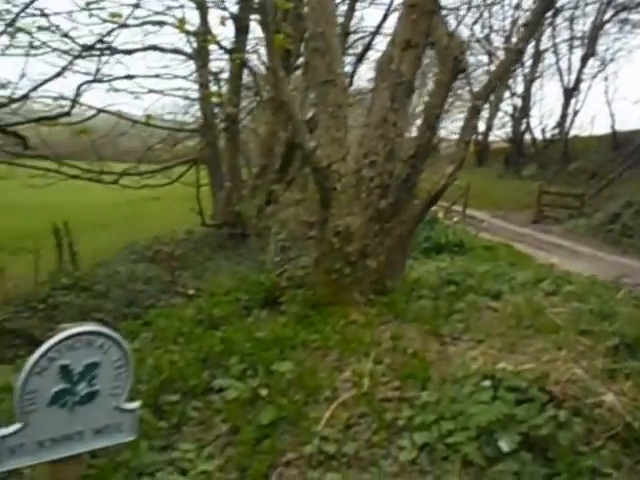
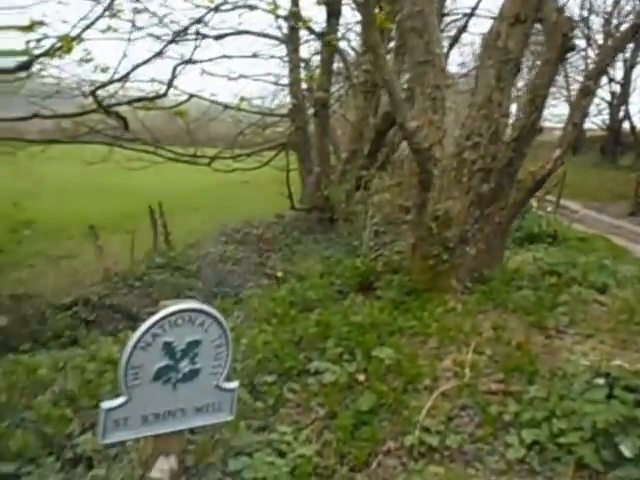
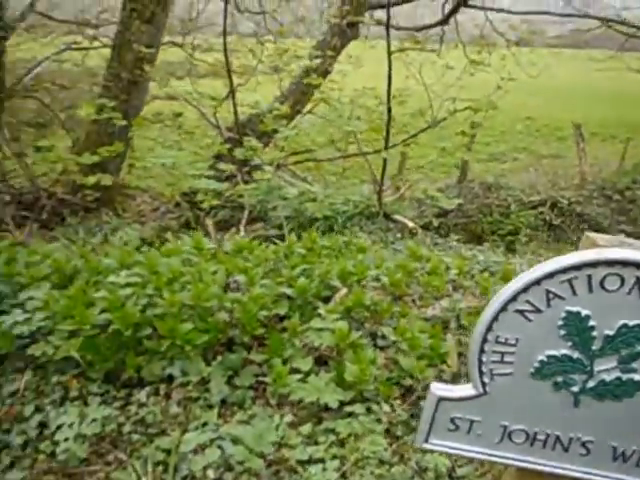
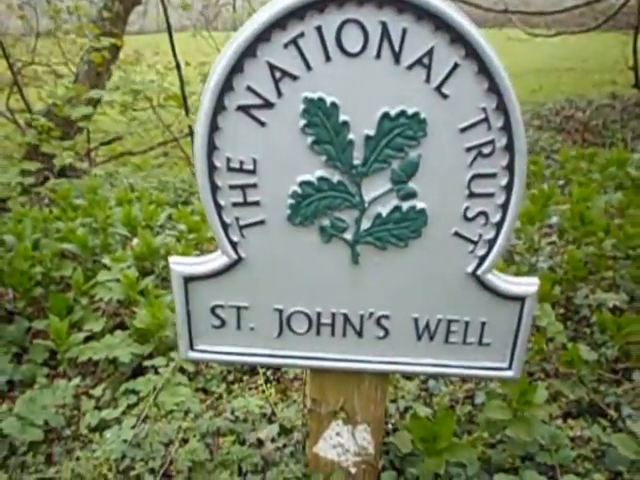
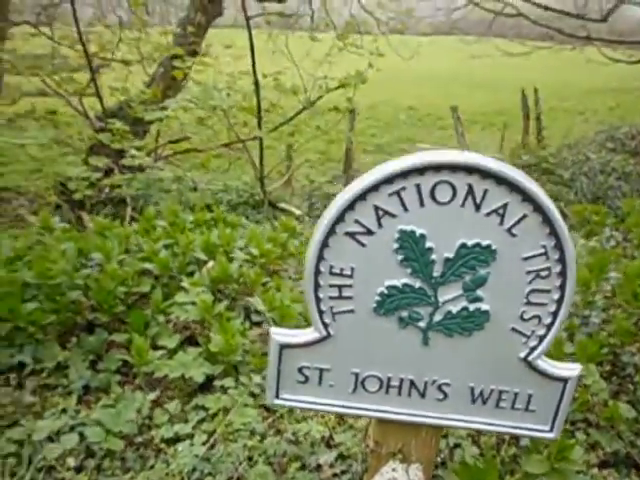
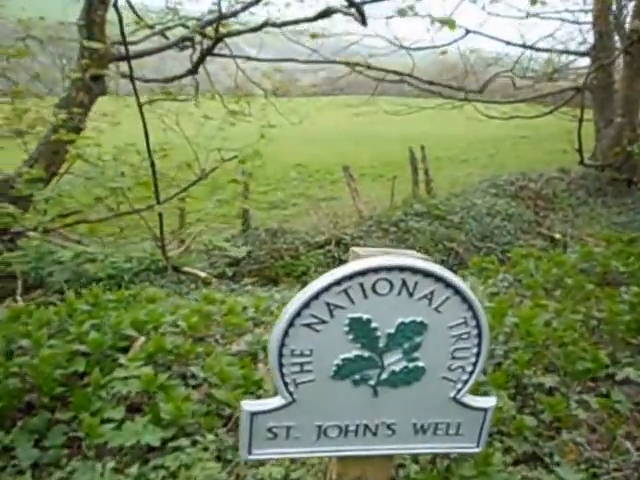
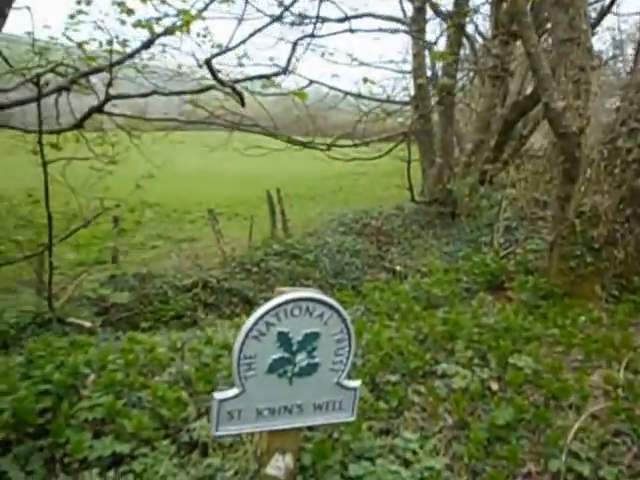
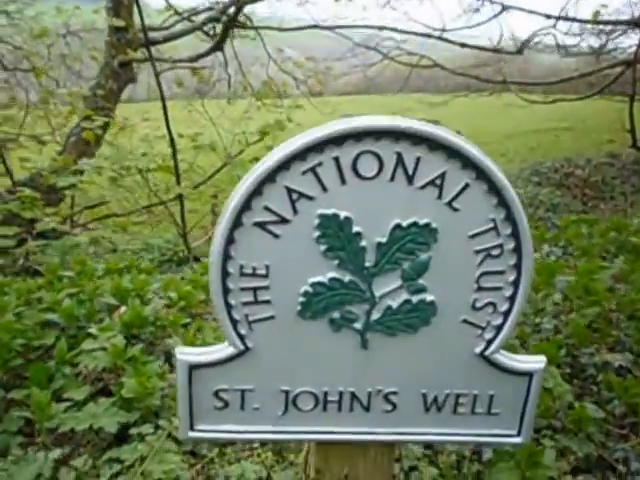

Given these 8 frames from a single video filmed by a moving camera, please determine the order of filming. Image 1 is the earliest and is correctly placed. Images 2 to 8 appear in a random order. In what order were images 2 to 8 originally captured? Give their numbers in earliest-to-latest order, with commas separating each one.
2, 7, 6, 8, 4, 5, 3
